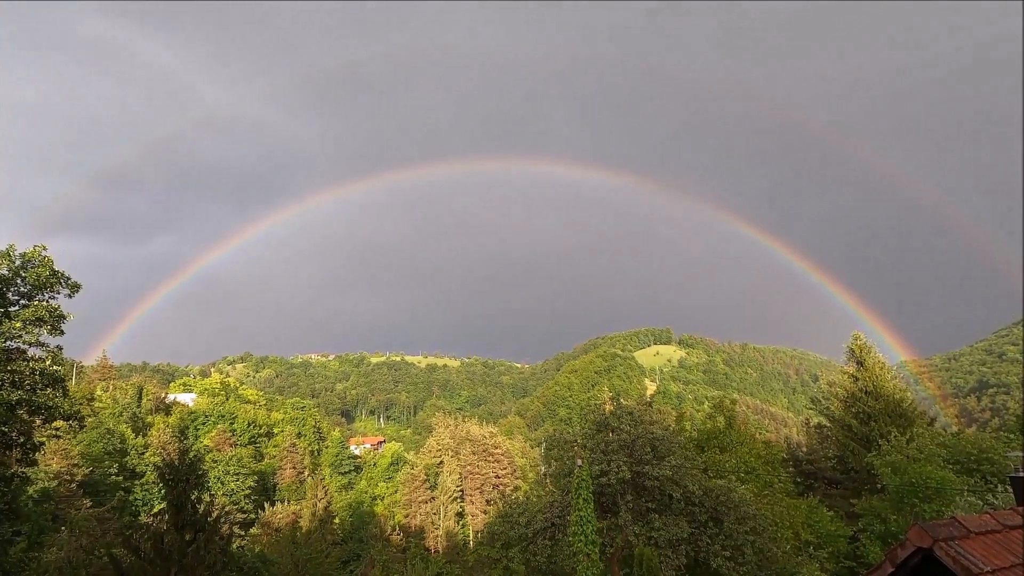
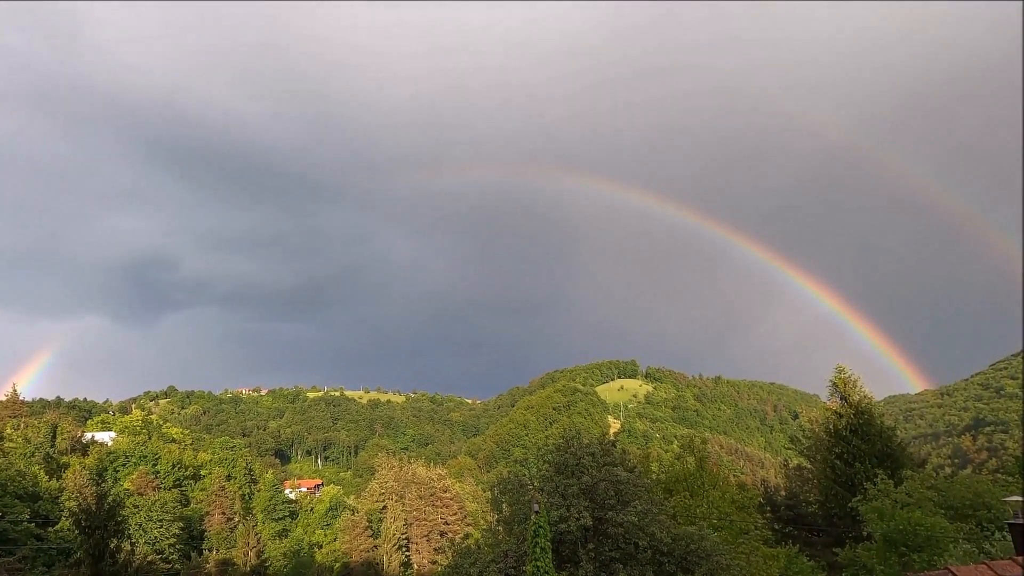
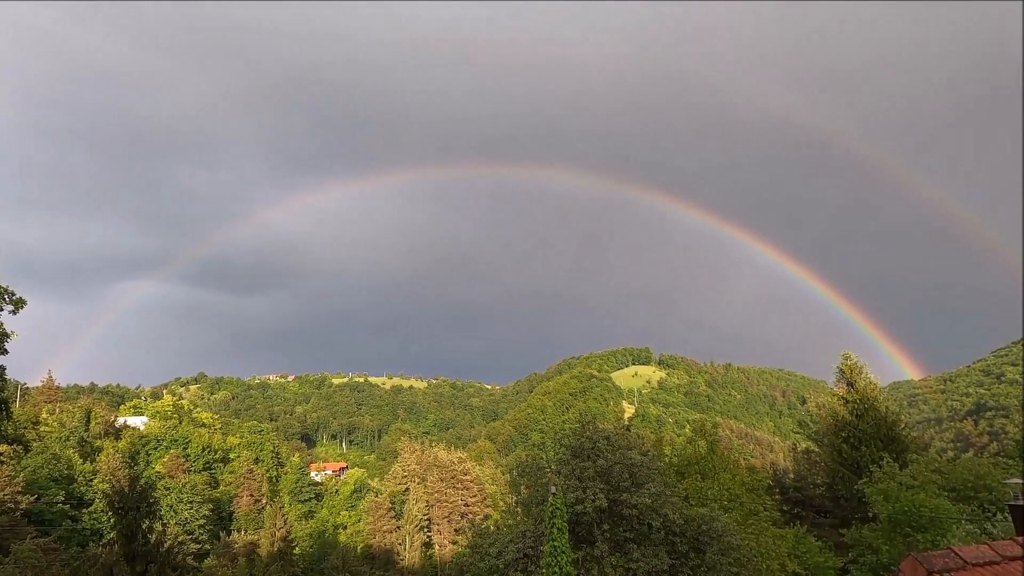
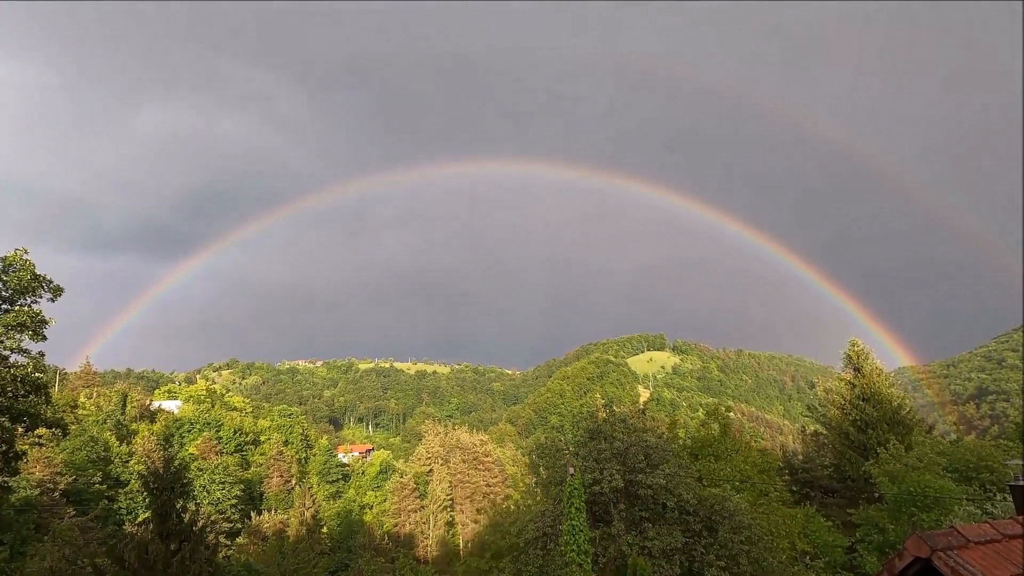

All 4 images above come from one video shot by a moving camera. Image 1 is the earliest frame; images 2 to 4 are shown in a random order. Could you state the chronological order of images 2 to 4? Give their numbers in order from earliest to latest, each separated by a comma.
4, 3, 2
